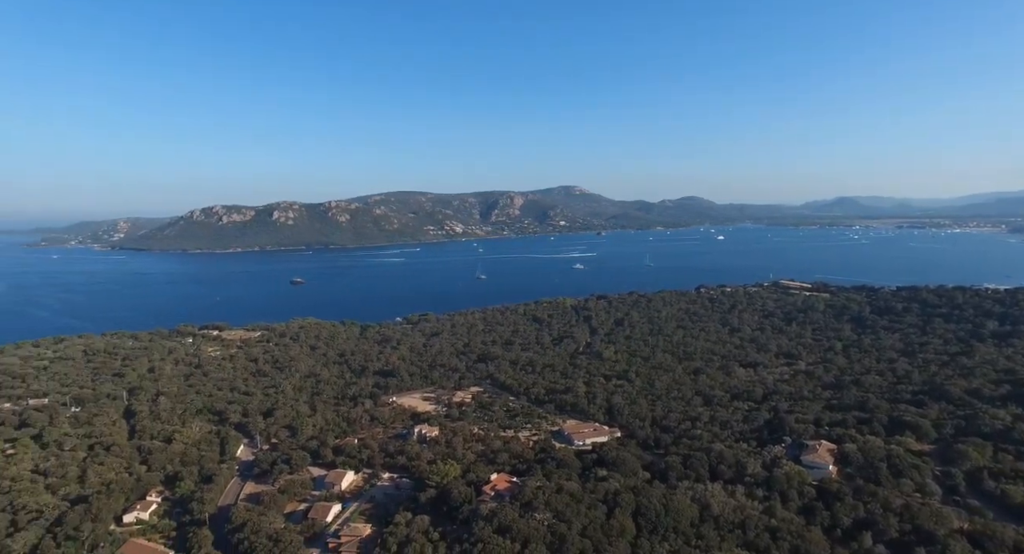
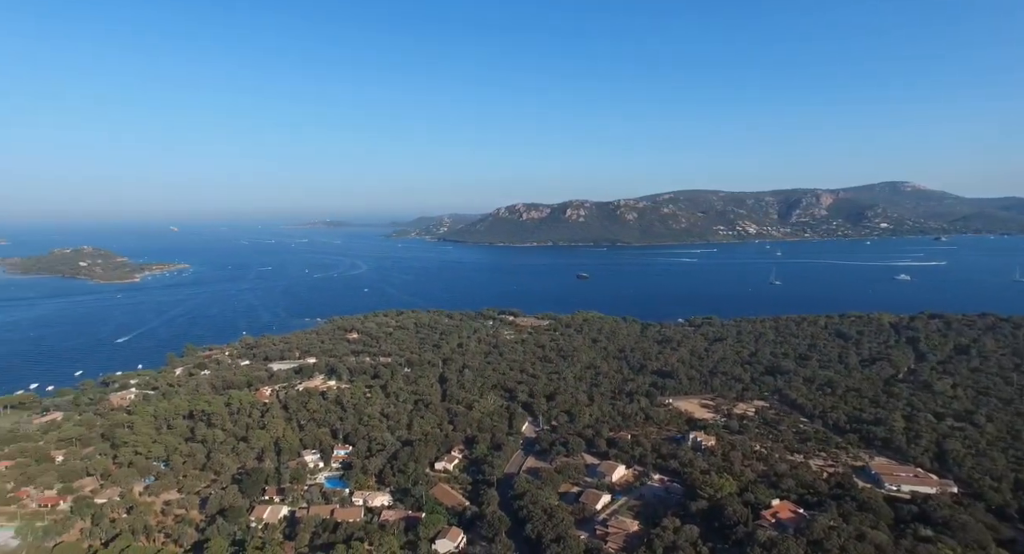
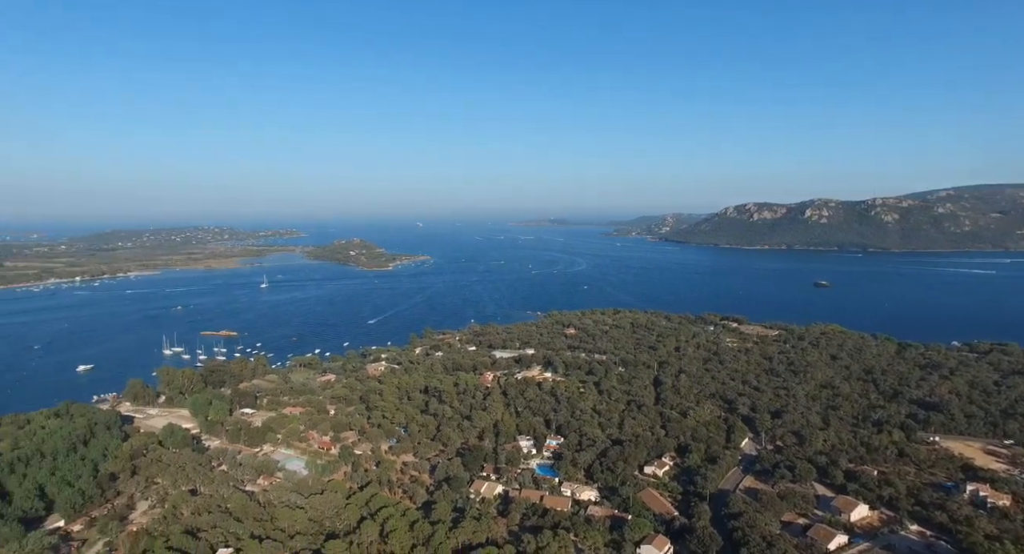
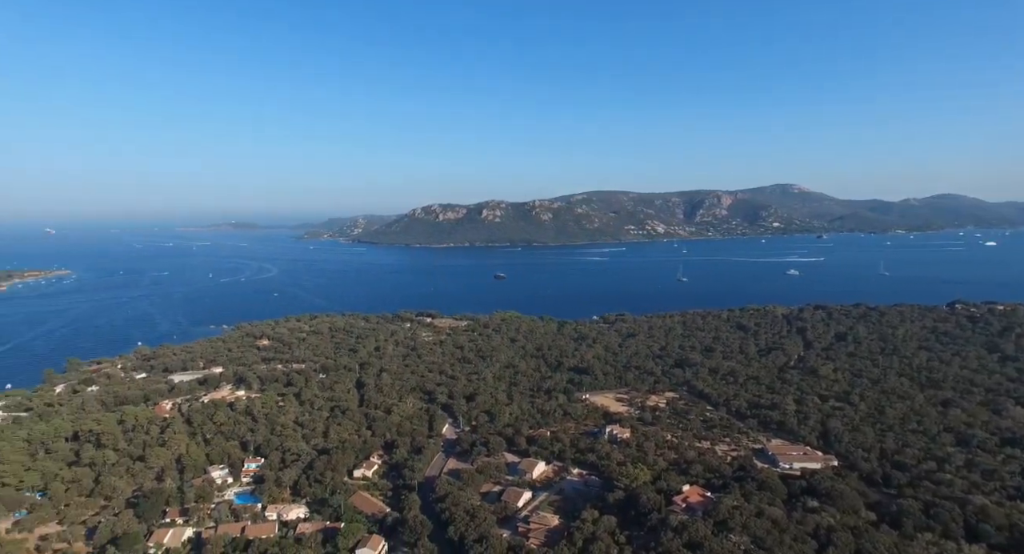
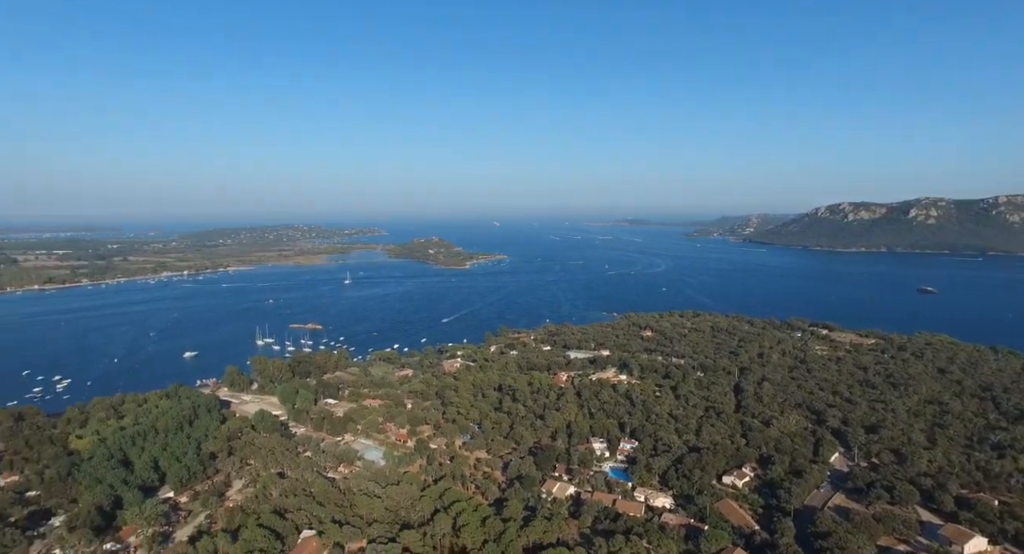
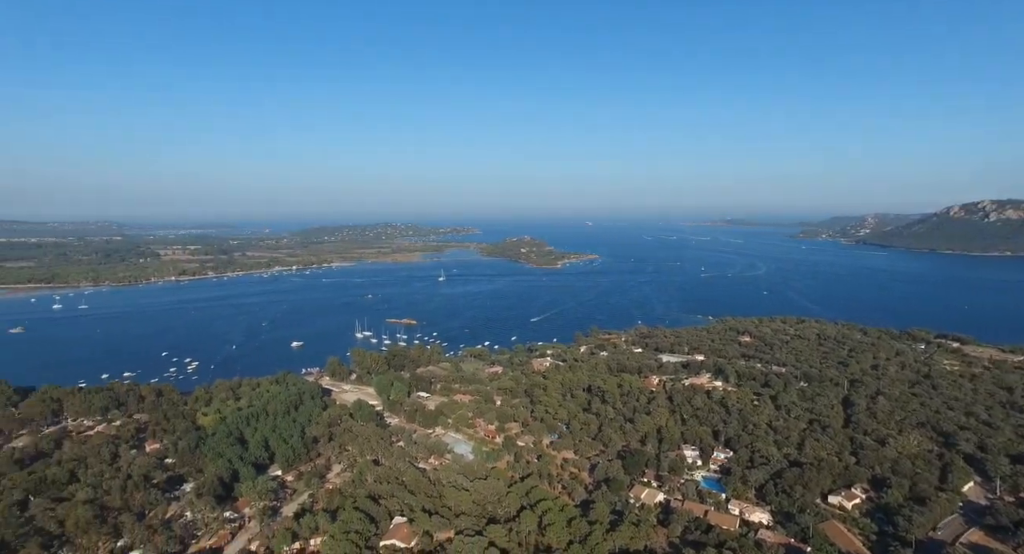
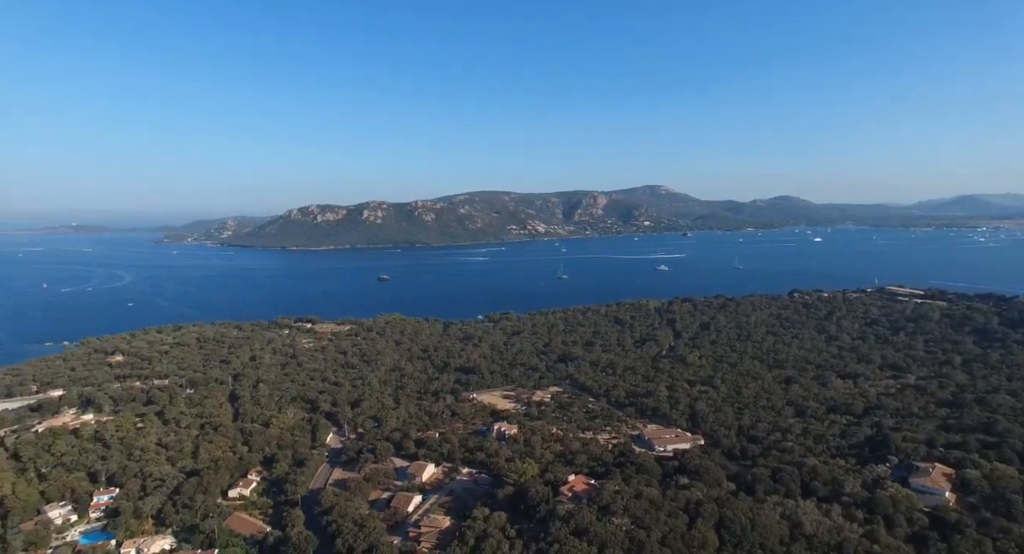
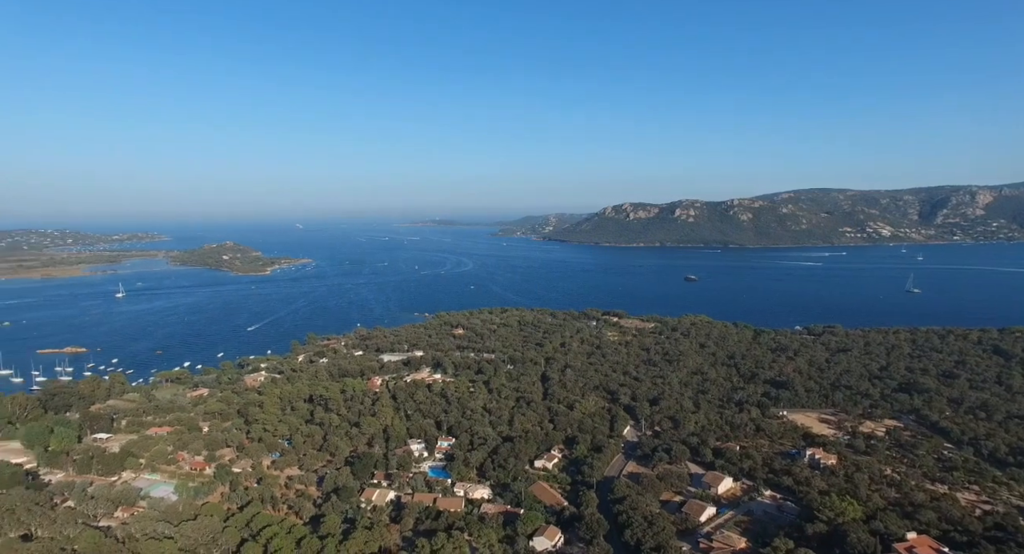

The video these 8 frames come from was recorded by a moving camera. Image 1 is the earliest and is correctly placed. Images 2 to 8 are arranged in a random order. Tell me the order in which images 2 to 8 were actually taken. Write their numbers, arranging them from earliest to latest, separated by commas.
7, 4, 2, 8, 3, 5, 6
